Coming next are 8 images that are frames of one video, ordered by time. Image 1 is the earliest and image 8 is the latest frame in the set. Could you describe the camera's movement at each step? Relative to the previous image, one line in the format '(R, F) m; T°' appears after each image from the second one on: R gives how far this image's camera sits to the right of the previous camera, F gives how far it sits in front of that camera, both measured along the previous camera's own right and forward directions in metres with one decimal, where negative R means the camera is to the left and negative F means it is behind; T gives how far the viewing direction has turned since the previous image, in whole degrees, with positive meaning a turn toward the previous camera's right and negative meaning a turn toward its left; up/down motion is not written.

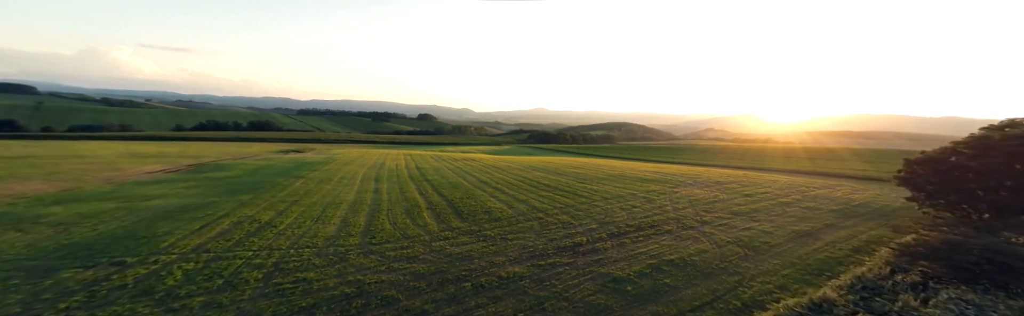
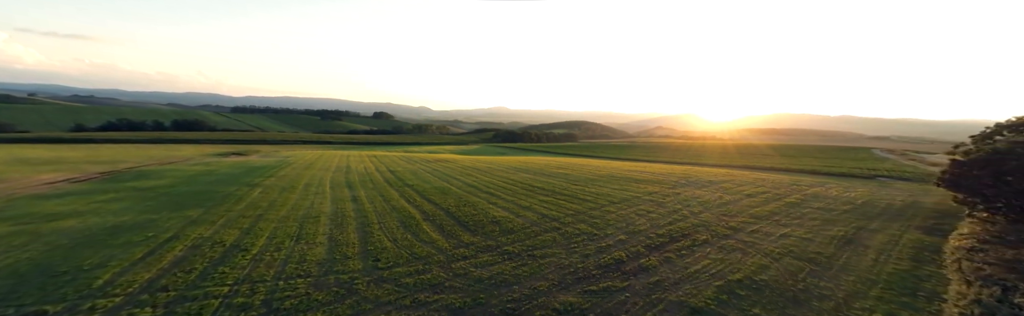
(-1.7, +1.0) m; +7°
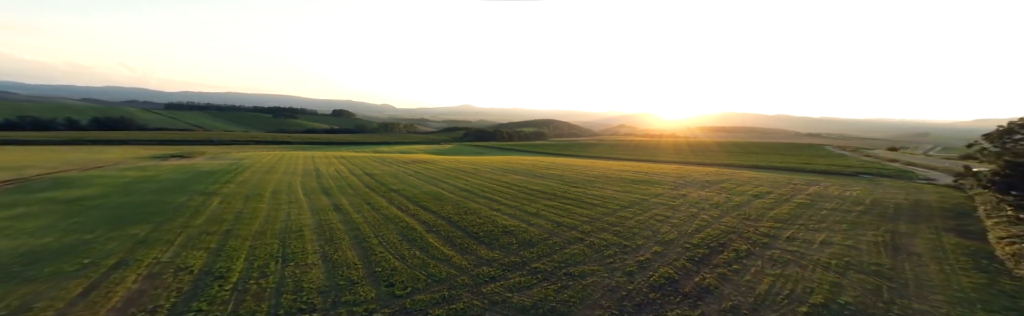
(-1.6, +0.9) m; +5°
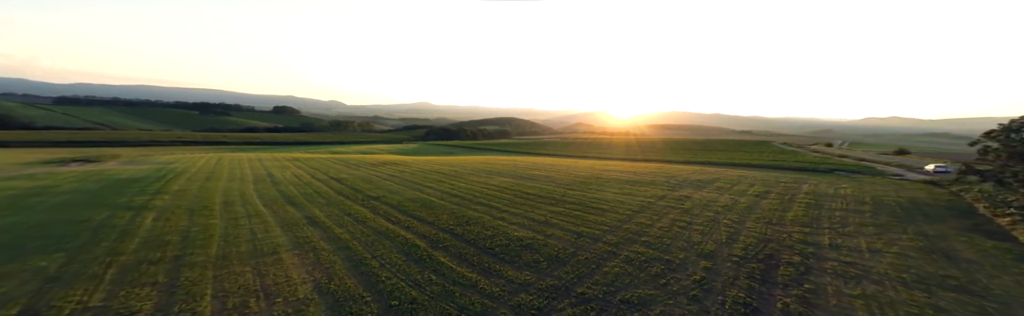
(-1.8, +1.1) m; +7°
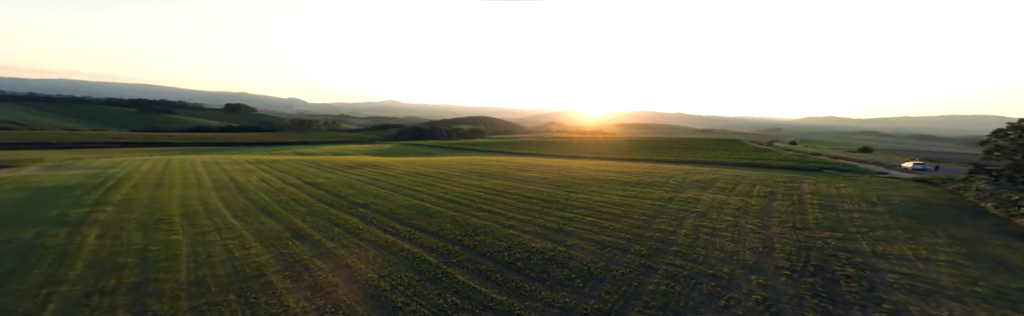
(-1.5, +0.9) m; +5°
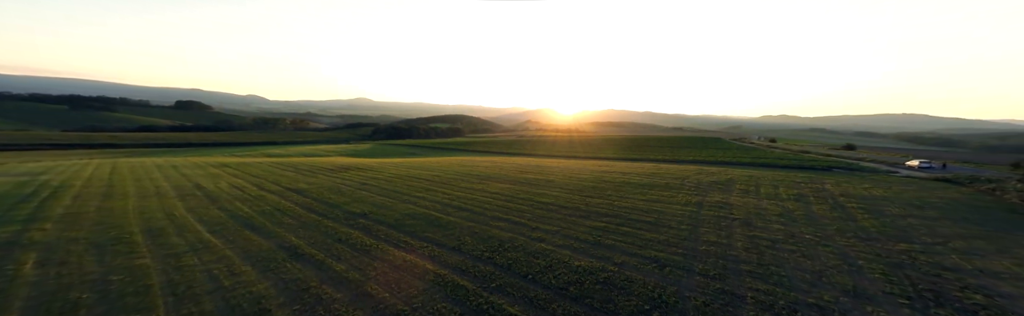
(-2.0, +1.3) m; +4°
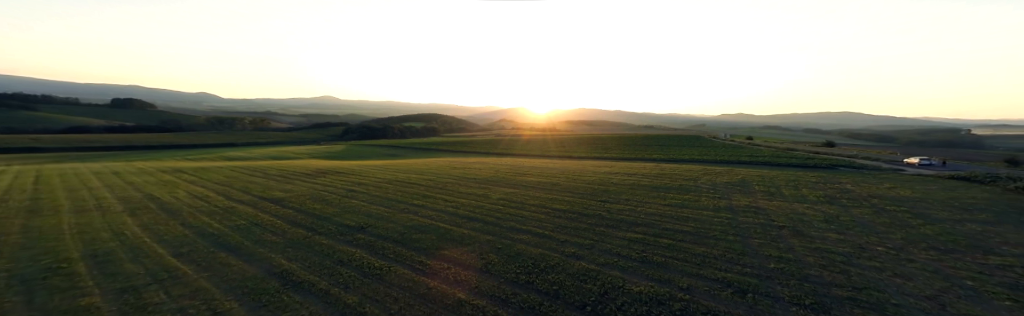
(-1.9, +1.4) m; +4°
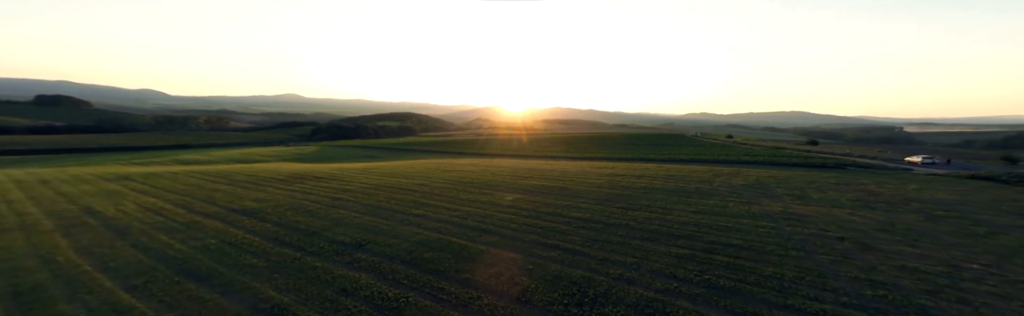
(-1.9, +1.6) m; +4°
